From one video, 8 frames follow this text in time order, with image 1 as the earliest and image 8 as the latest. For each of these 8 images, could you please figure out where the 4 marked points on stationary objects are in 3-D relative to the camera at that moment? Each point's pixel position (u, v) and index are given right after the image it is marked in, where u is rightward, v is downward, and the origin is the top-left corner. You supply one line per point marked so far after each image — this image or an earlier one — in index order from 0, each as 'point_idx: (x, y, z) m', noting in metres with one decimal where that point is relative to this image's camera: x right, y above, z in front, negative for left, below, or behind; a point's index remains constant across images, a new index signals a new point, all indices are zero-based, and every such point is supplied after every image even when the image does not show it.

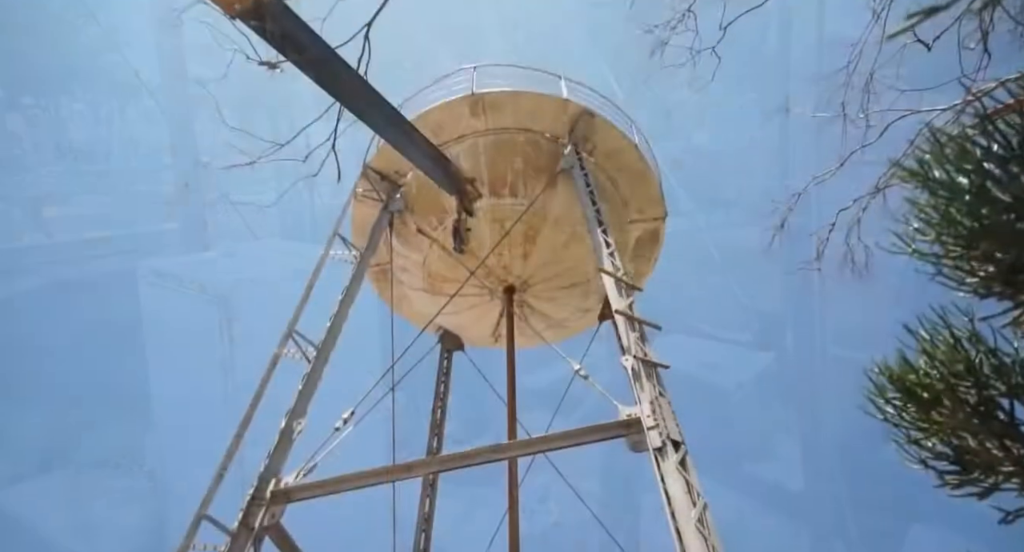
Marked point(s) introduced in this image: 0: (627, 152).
0: (+1.4, +1.5, +10.2) m
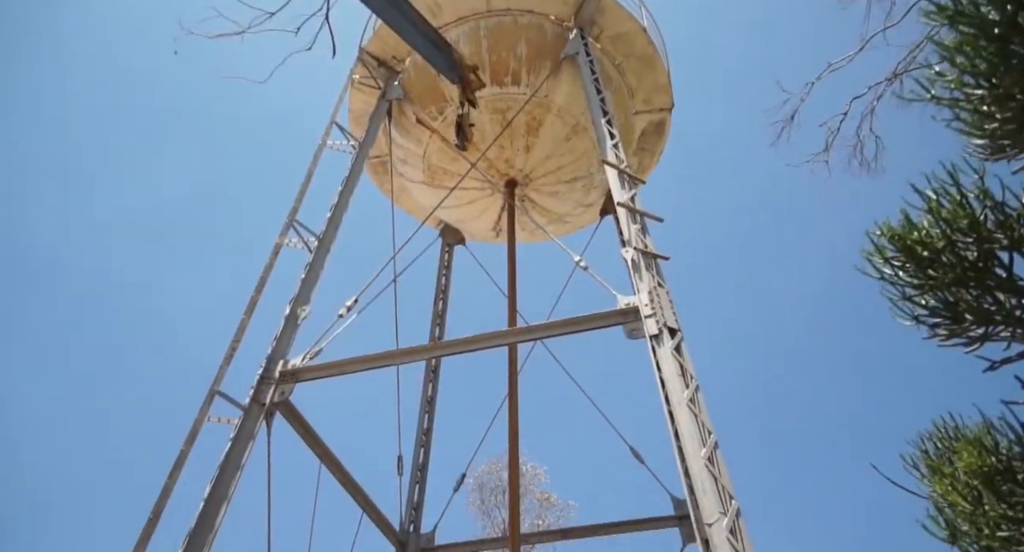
0: (+1.5, +2.9, +9.8) m
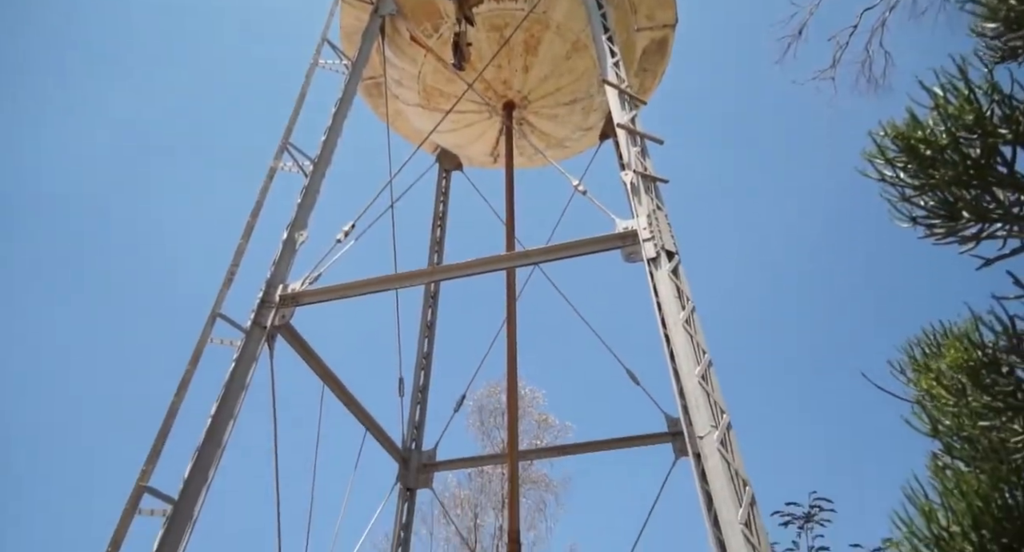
0: (+1.4, +3.3, +8.8) m
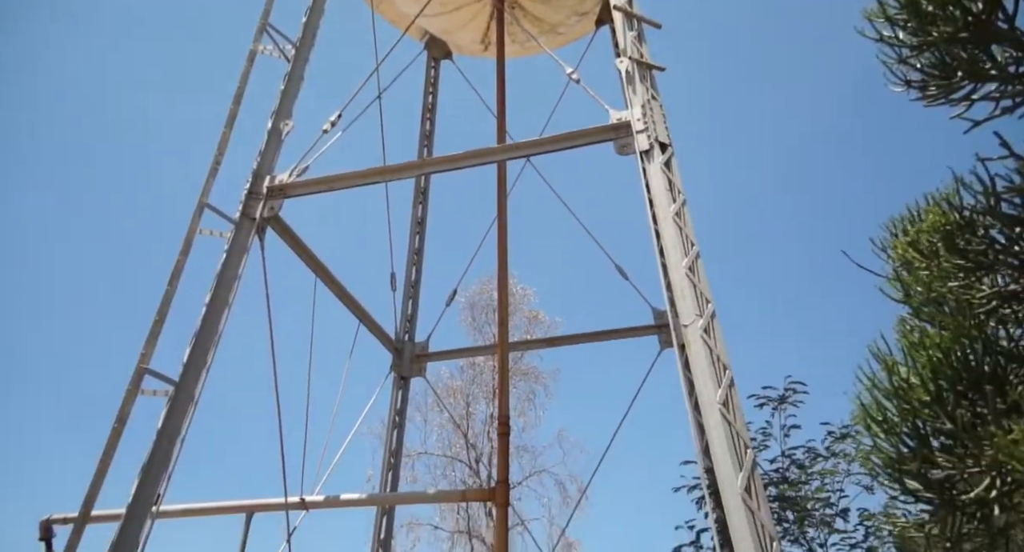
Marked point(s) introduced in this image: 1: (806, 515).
0: (+1.3, +4.3, +7.5) m
1: (+4.1, -3.5, +11.0) m
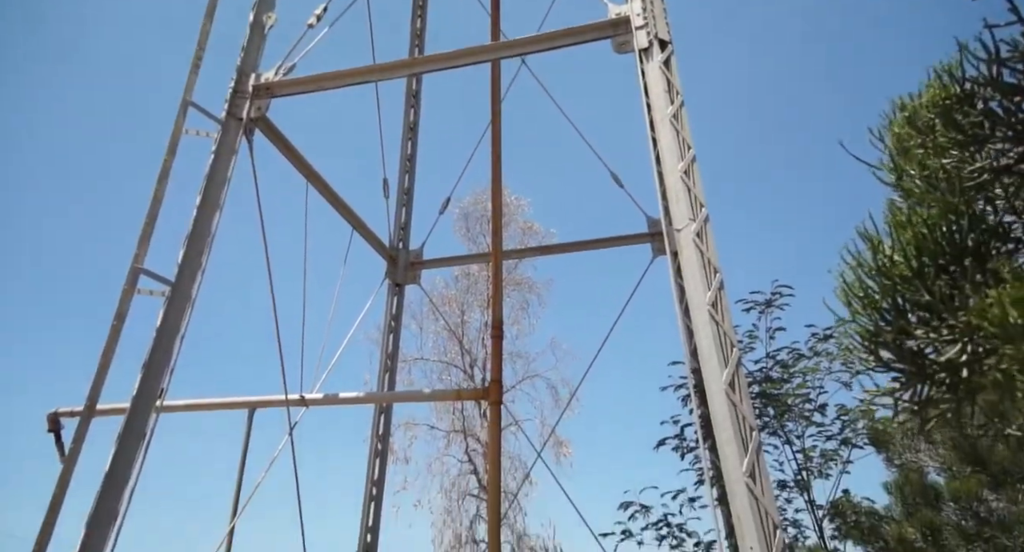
0: (+1.2, +5.3, +7.3) m
1: (+4.0, -2.0, +11.7) m
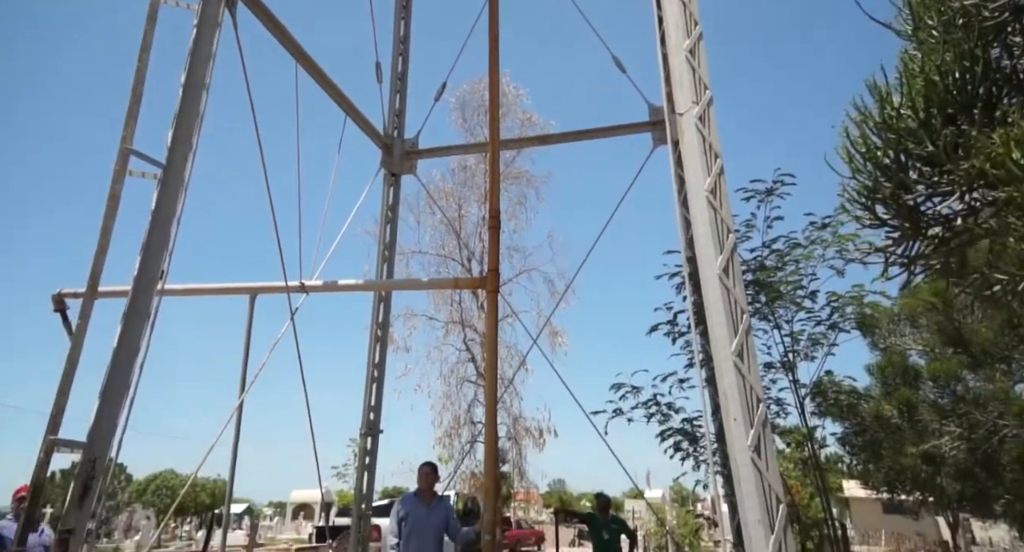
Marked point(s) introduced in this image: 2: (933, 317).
0: (+1.2, +6.4, +6.7) m
1: (+3.9, -0.3, +12.0) m
2: (+6.6, -0.7, +12.7) m
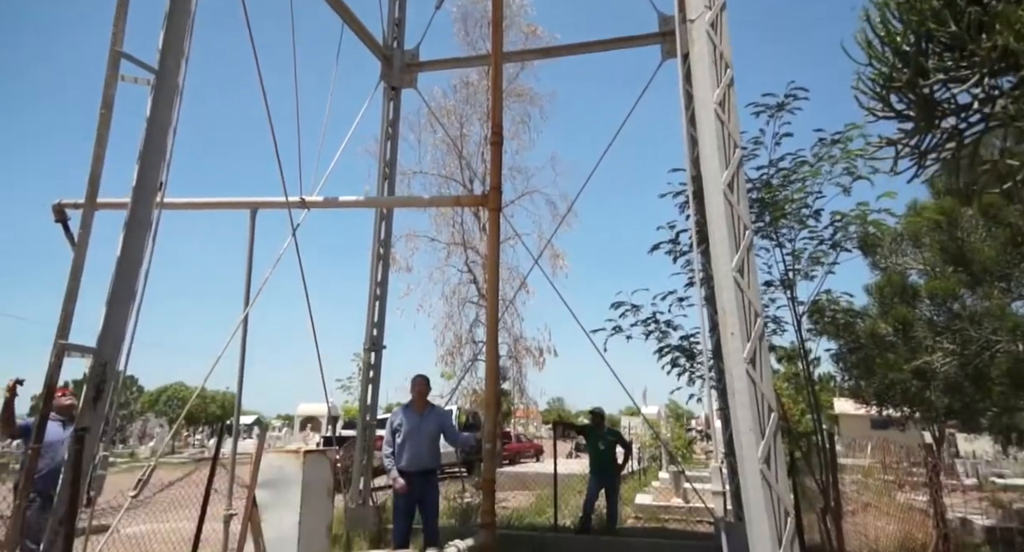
0: (+1.3, +7.1, +6.1) m
1: (+4.0, +1.0, +12.1) m
2: (+6.6, +0.6, +12.7) m
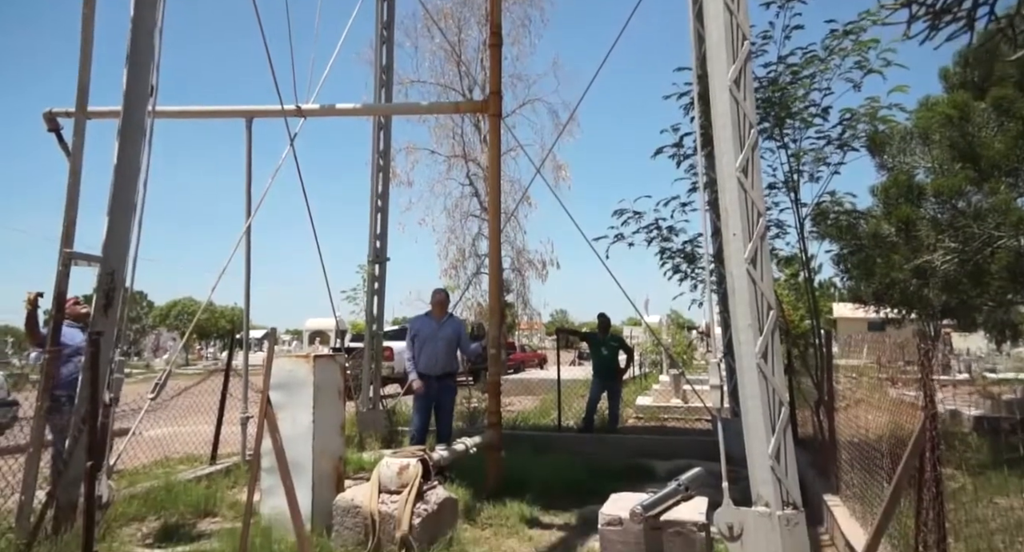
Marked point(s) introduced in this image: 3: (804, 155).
0: (+1.2, +7.8, +5.4) m
1: (+4.0, +2.4, +12.0) m
2: (+6.6, +2.2, +12.6) m
3: (+6.0, +2.5, +16.7) m
